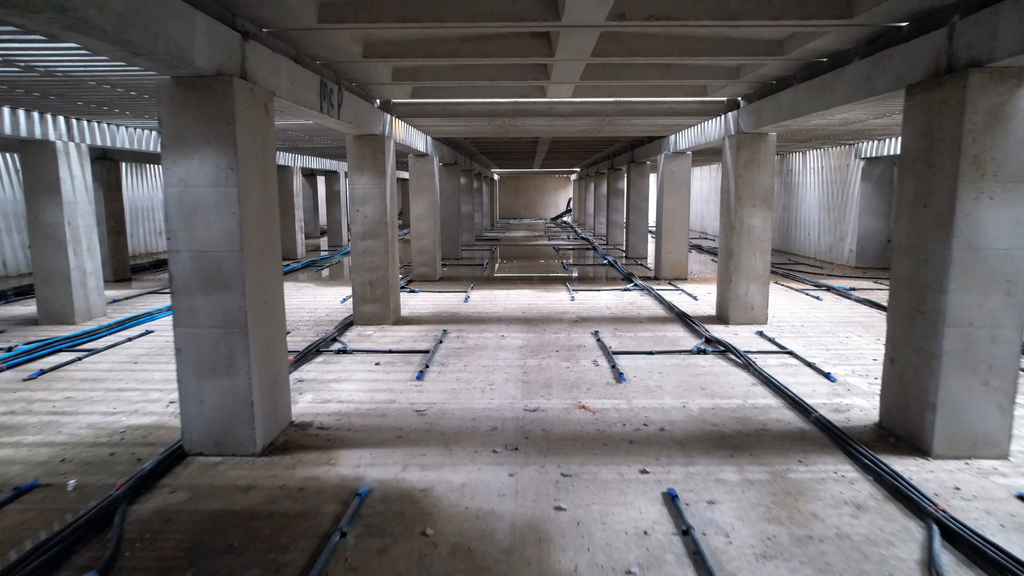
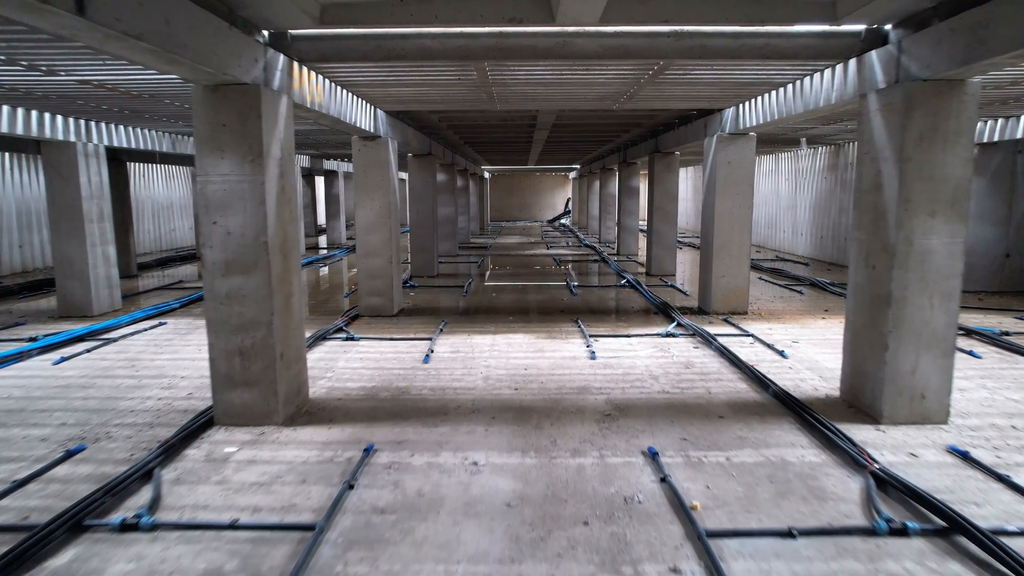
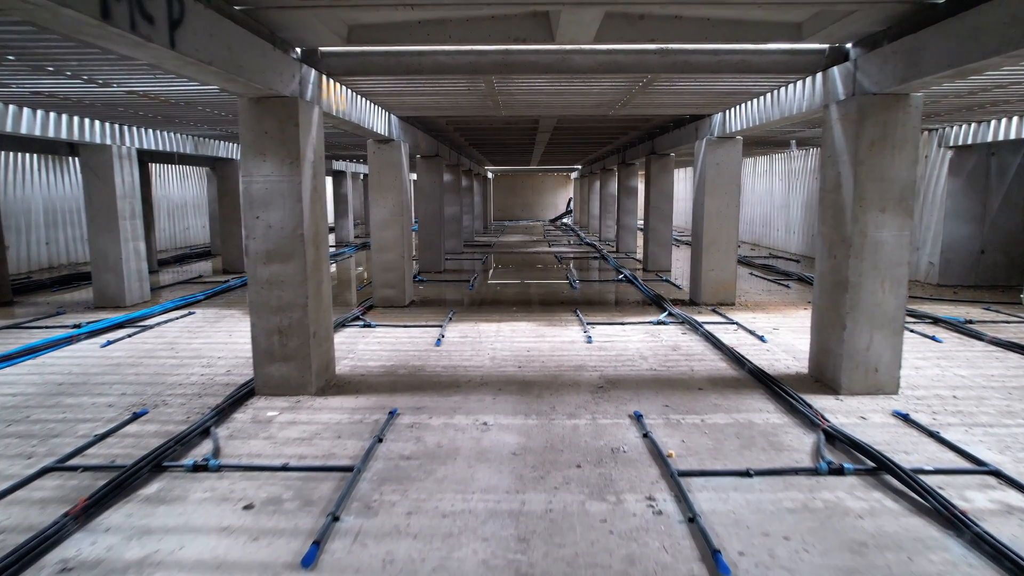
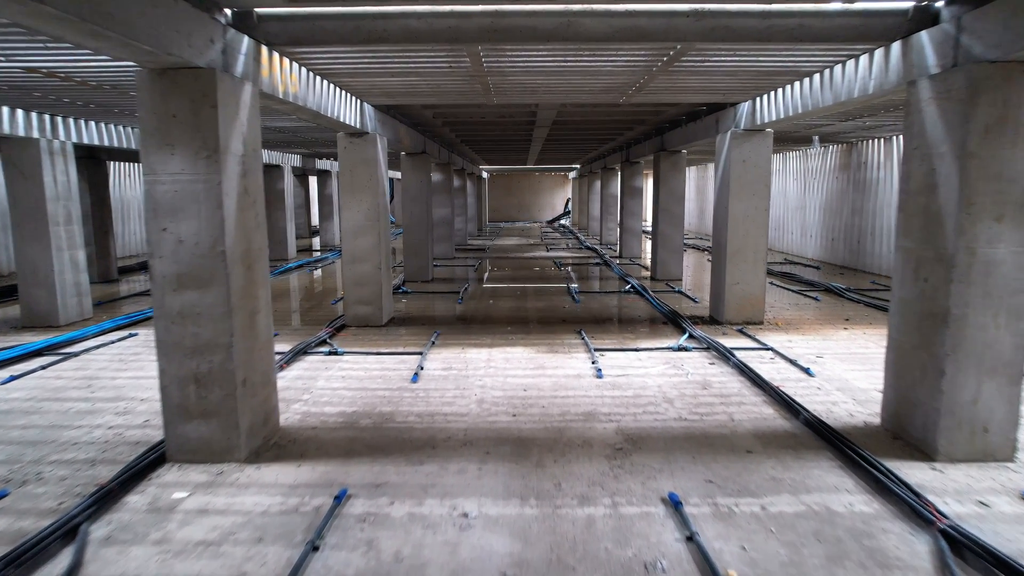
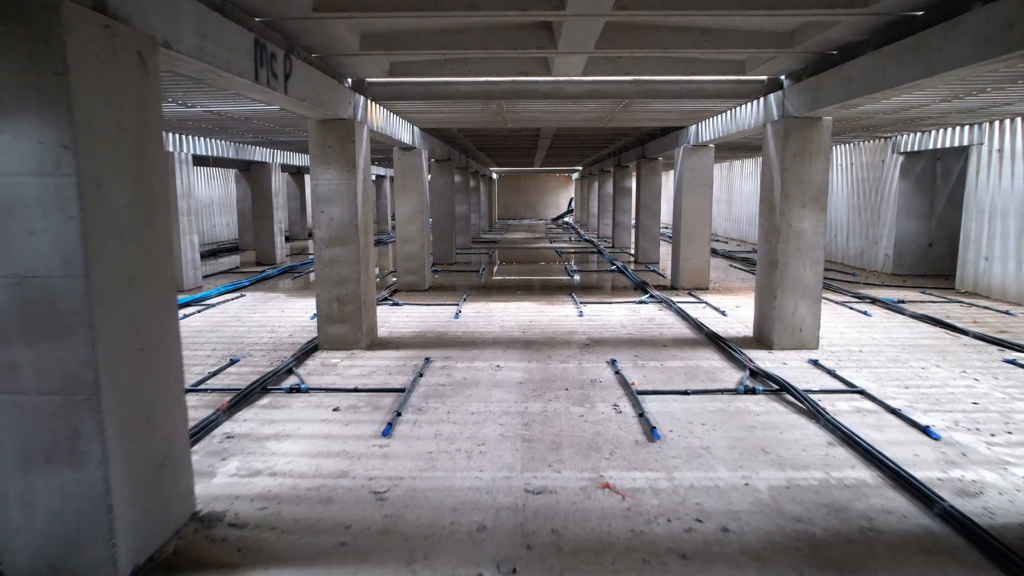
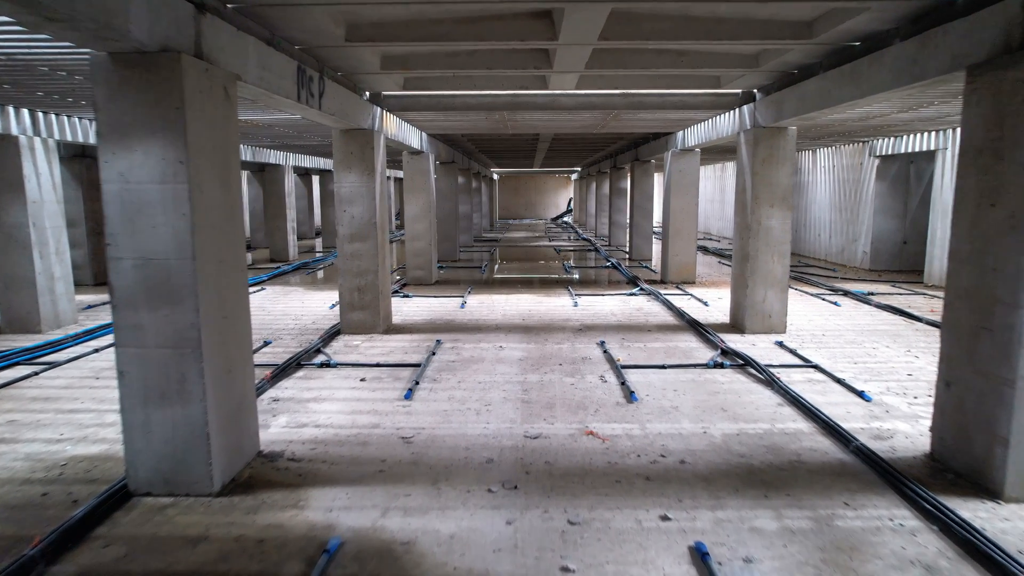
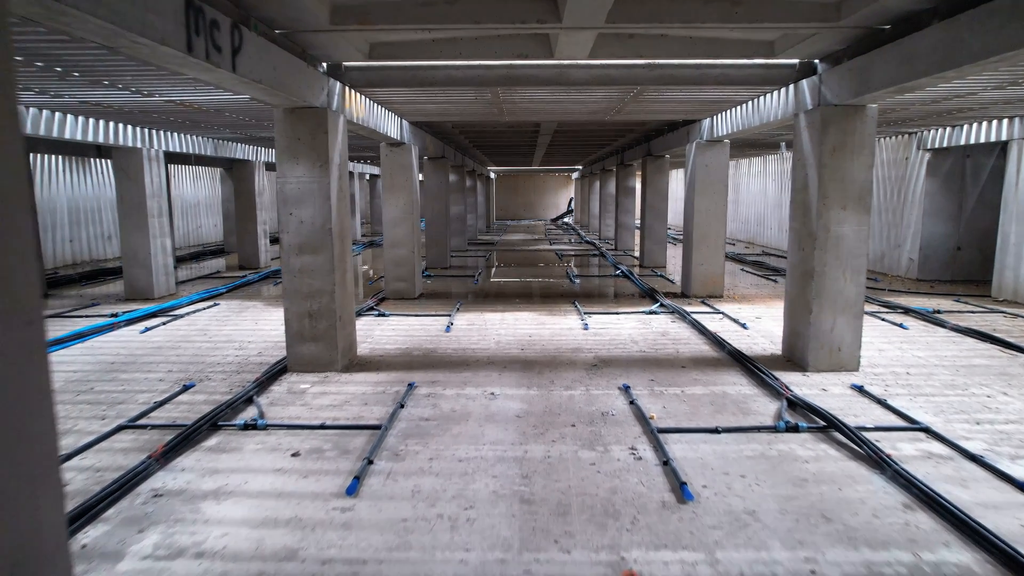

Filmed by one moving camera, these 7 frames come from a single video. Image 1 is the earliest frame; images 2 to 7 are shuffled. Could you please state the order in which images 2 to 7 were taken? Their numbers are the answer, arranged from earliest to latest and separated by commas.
6, 5, 7, 3, 2, 4
